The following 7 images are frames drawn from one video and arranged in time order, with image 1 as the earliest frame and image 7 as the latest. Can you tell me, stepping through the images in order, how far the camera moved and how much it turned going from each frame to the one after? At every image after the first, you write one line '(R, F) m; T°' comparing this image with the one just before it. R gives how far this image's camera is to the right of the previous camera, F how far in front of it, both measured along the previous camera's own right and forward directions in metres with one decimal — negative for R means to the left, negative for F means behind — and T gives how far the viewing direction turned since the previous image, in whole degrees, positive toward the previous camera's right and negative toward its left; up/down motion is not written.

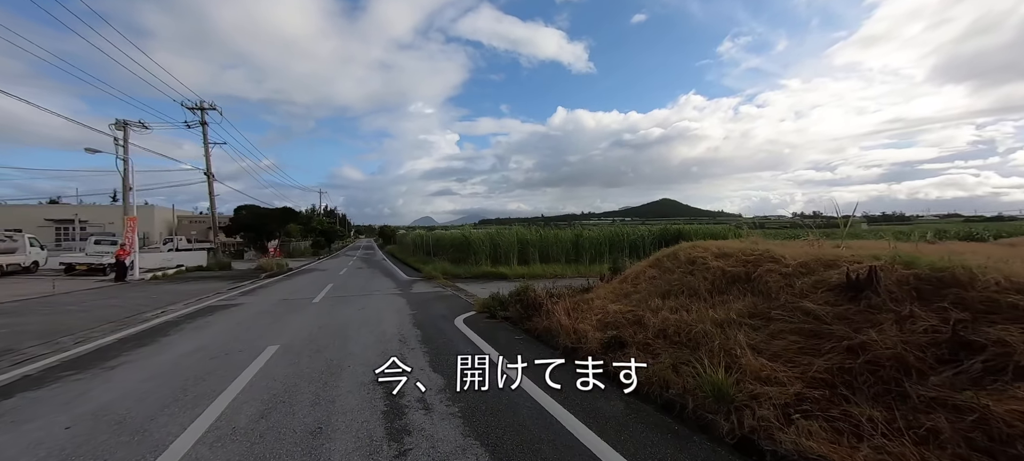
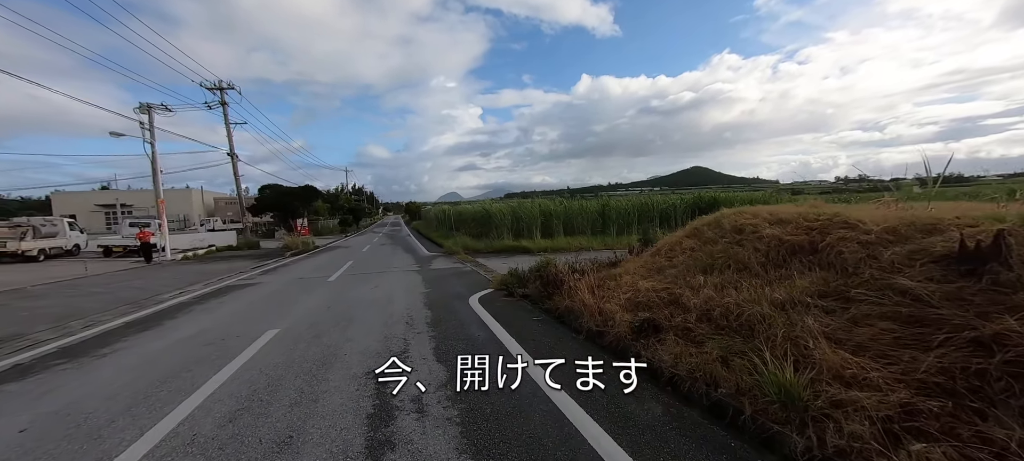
(+0.2, +0.8) m; -4°
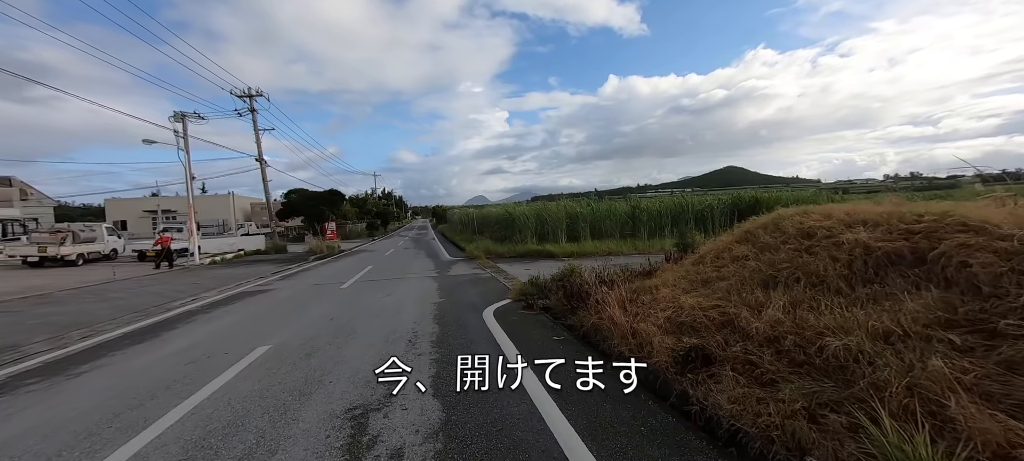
(+0.1, +0.8) m; -4°
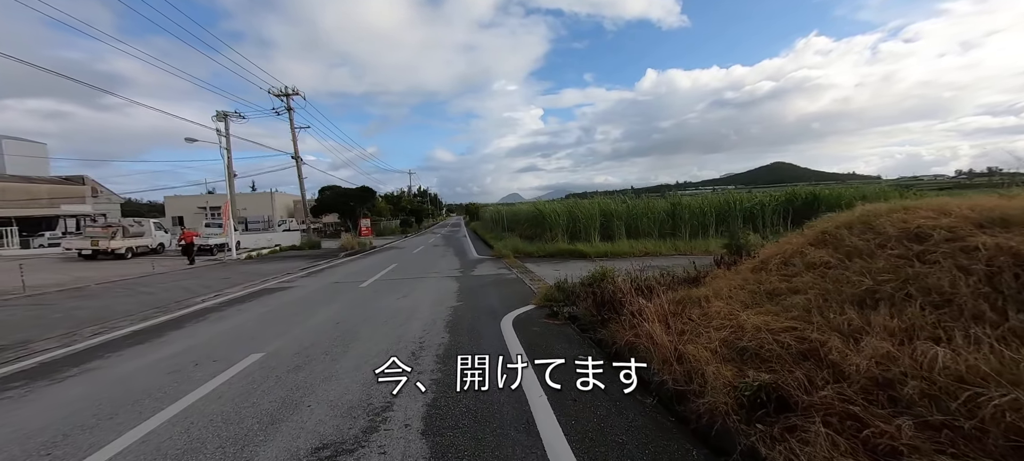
(+0.2, +0.8) m; -5°
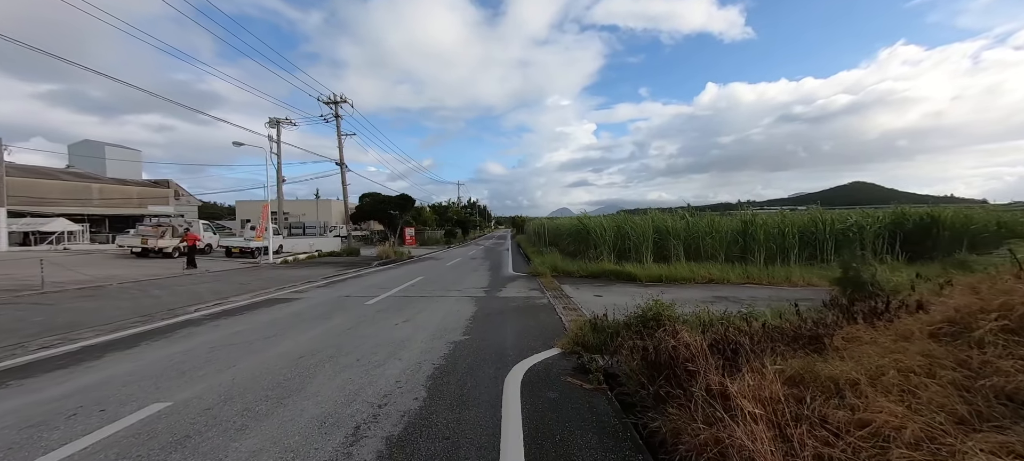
(+0.4, +1.6) m; -8°
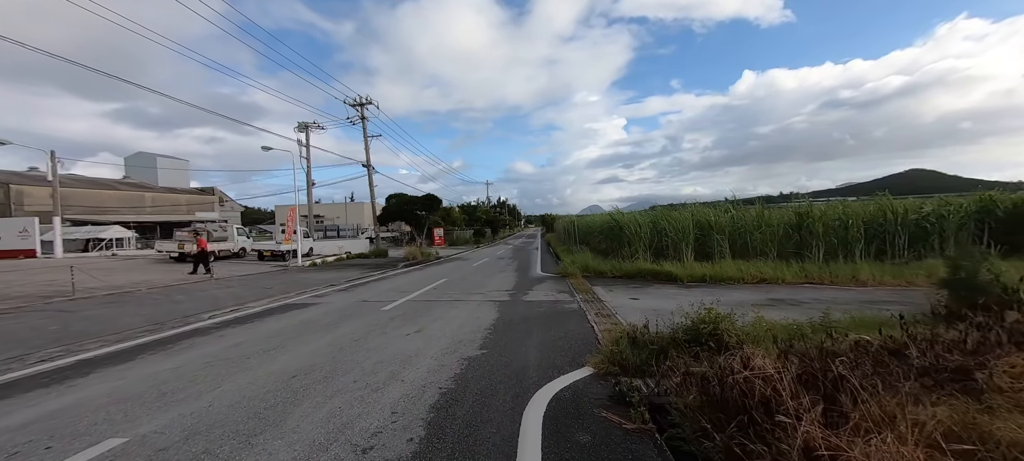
(+0.1, +0.8) m; -5°
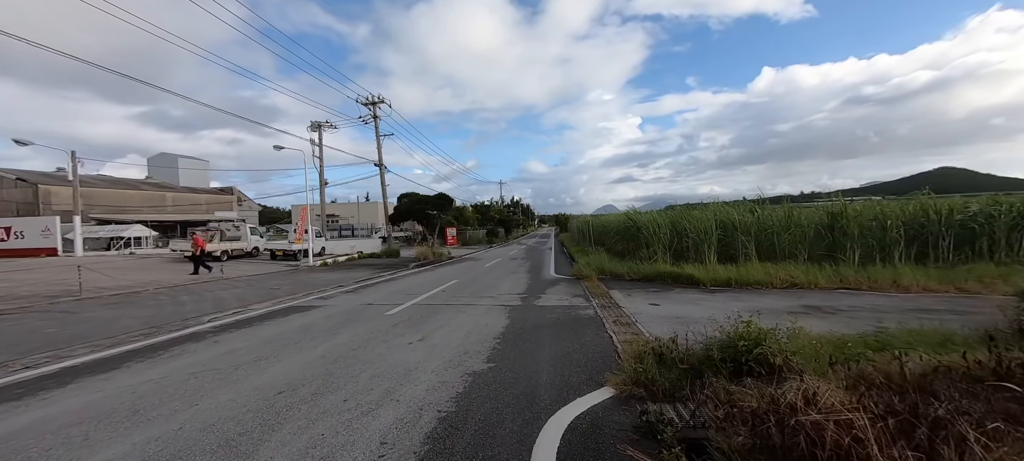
(0.0, +0.5) m; -2°
